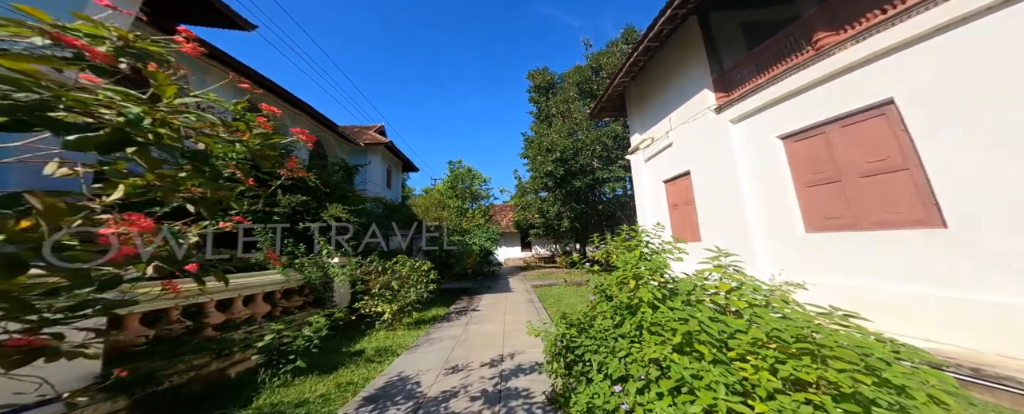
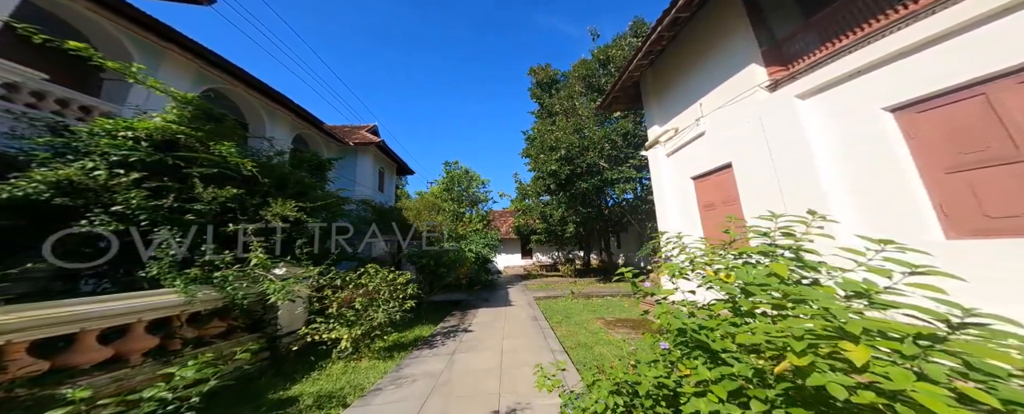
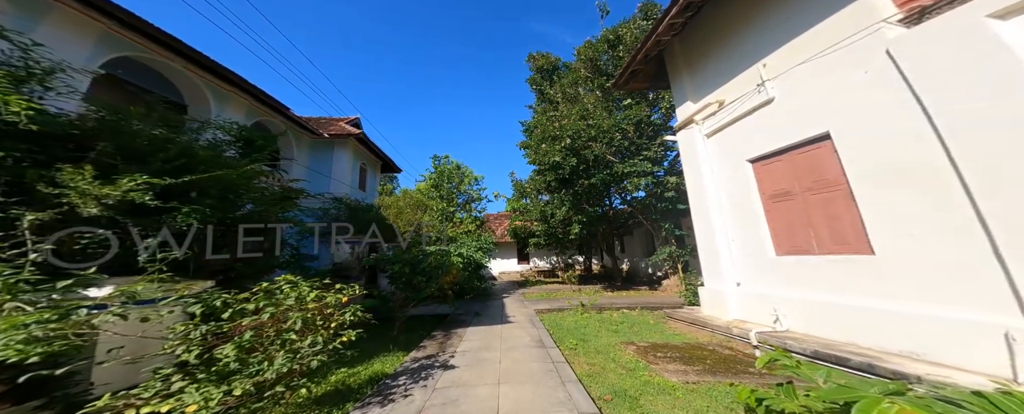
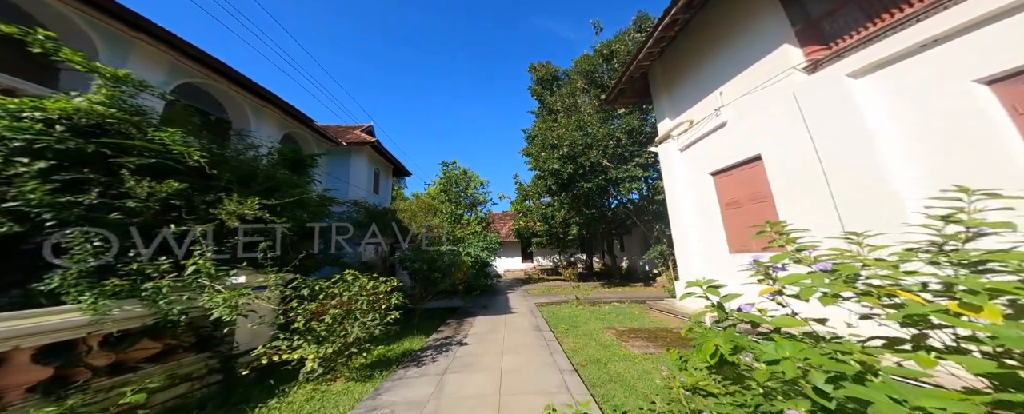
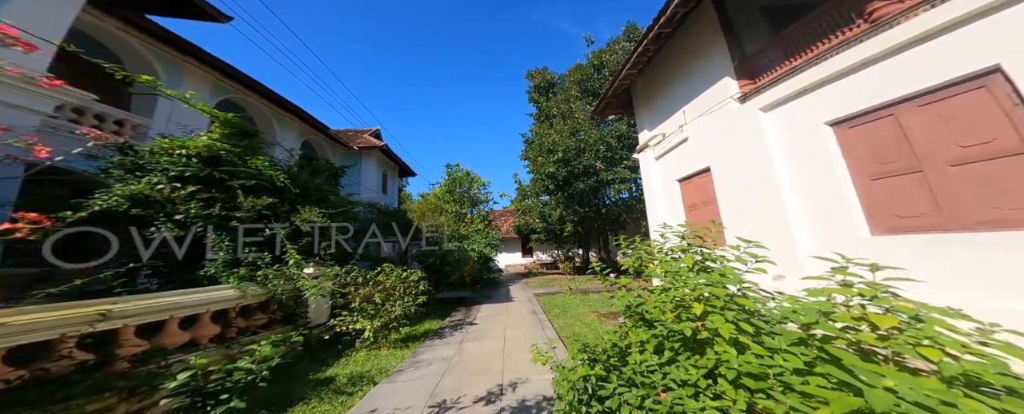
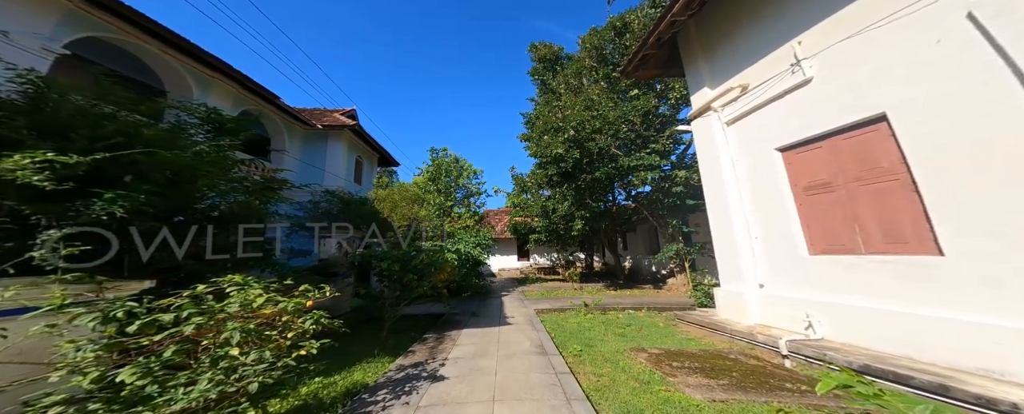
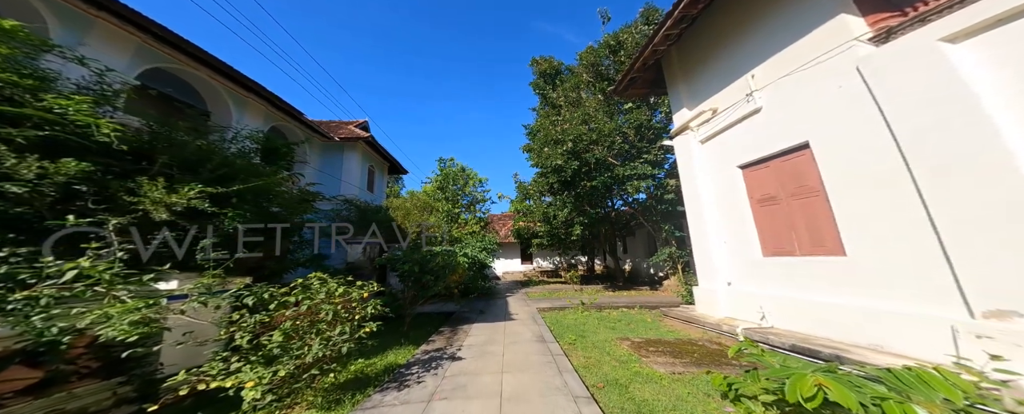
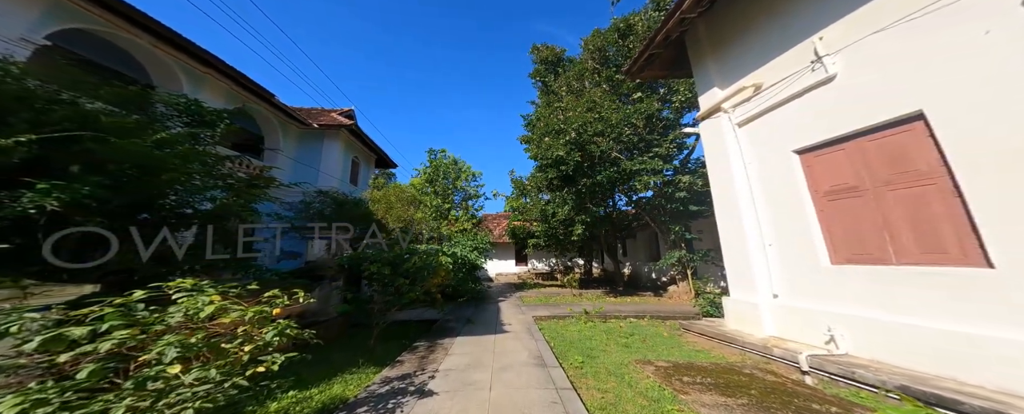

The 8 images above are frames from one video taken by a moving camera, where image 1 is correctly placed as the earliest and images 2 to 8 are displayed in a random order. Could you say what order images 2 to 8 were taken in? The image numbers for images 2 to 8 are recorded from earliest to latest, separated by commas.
5, 2, 4, 7, 3, 6, 8
